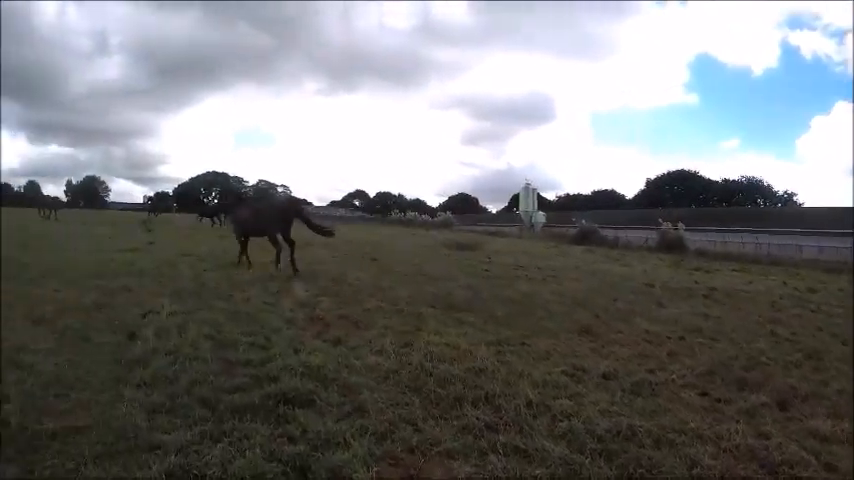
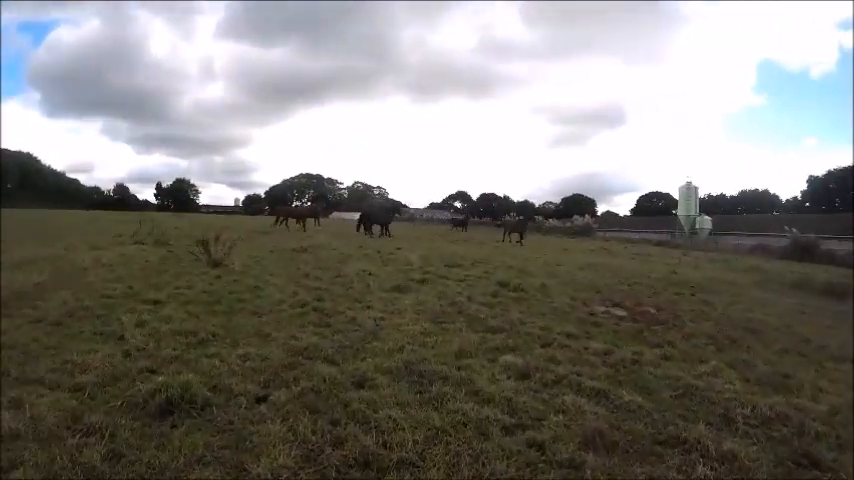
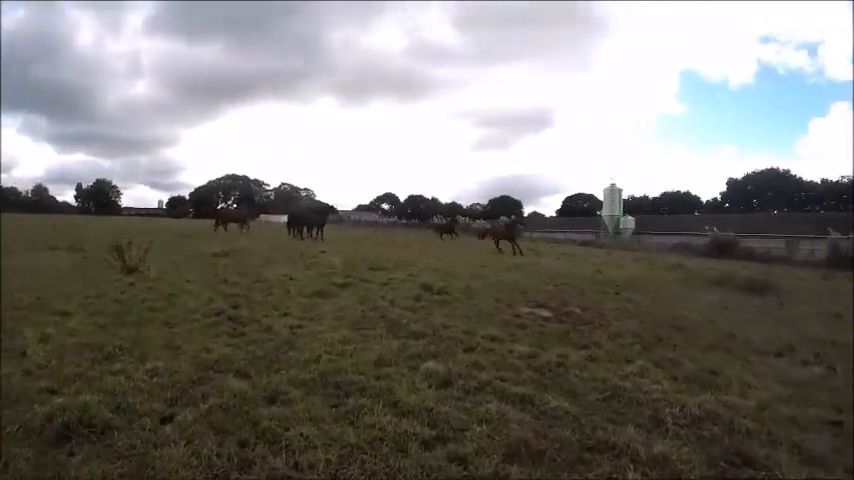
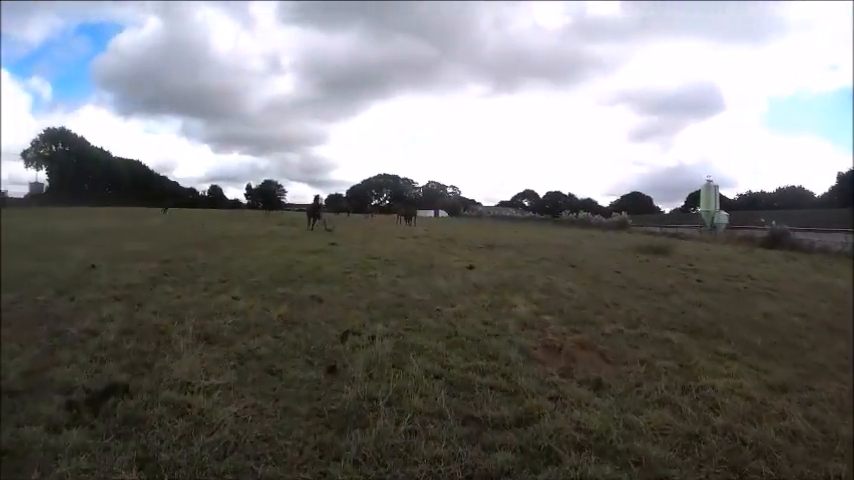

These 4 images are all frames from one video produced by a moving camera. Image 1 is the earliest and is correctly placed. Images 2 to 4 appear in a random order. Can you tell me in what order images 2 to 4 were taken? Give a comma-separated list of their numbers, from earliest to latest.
4, 2, 3
